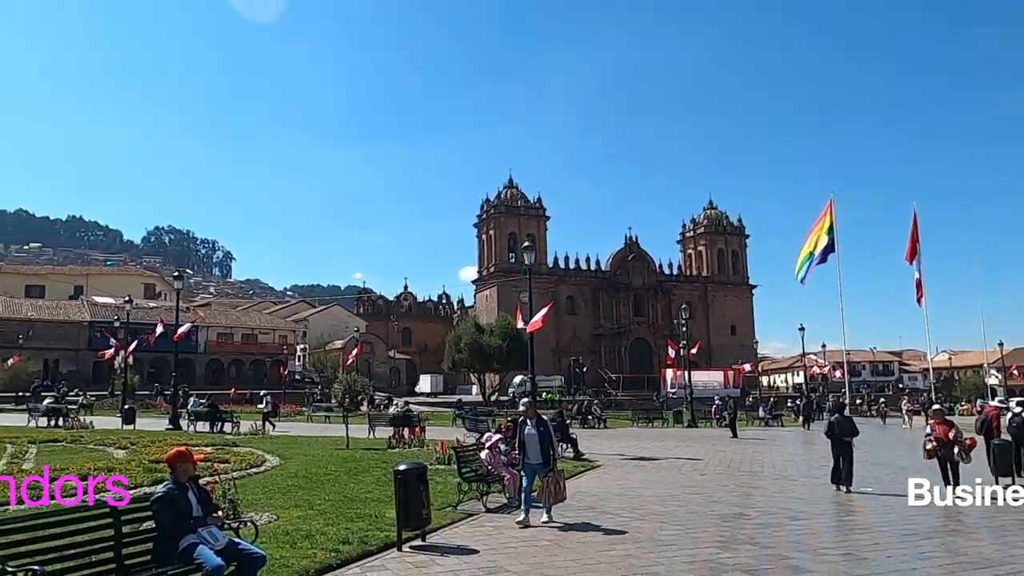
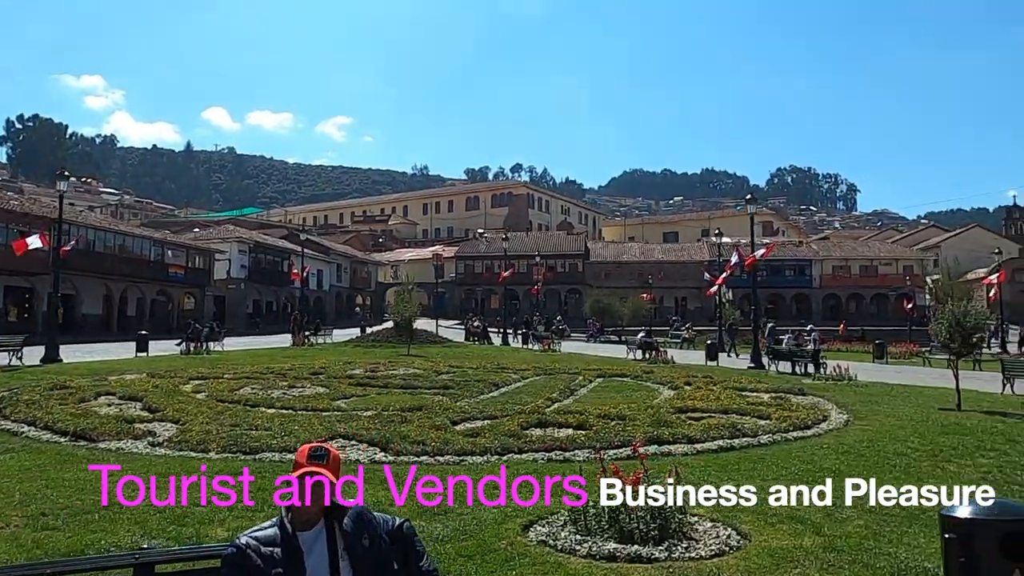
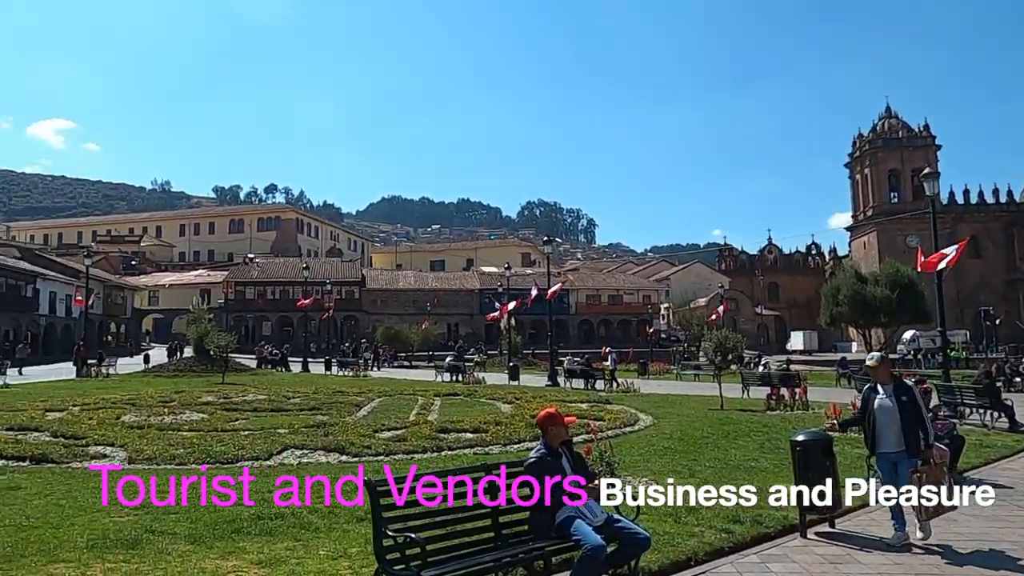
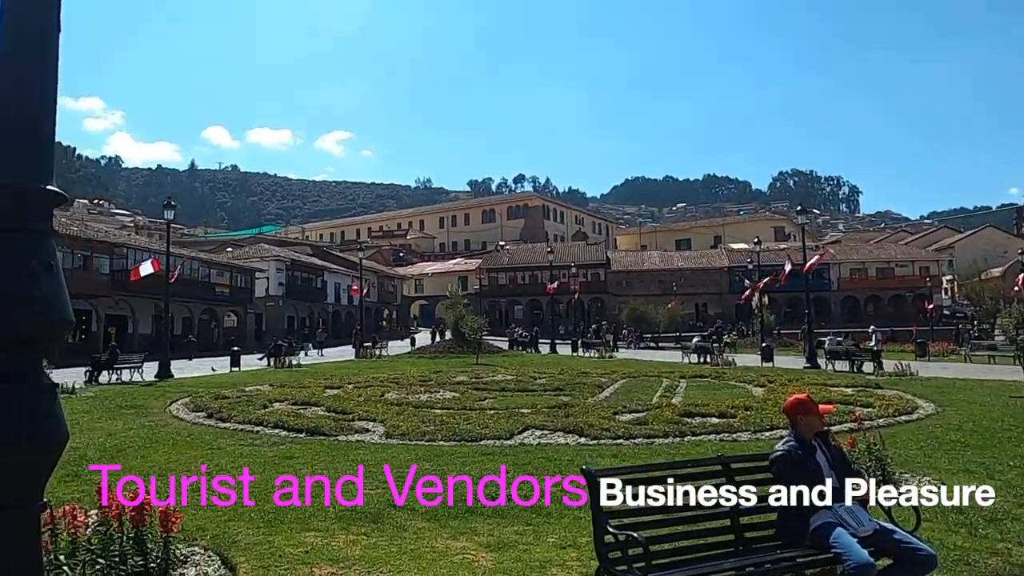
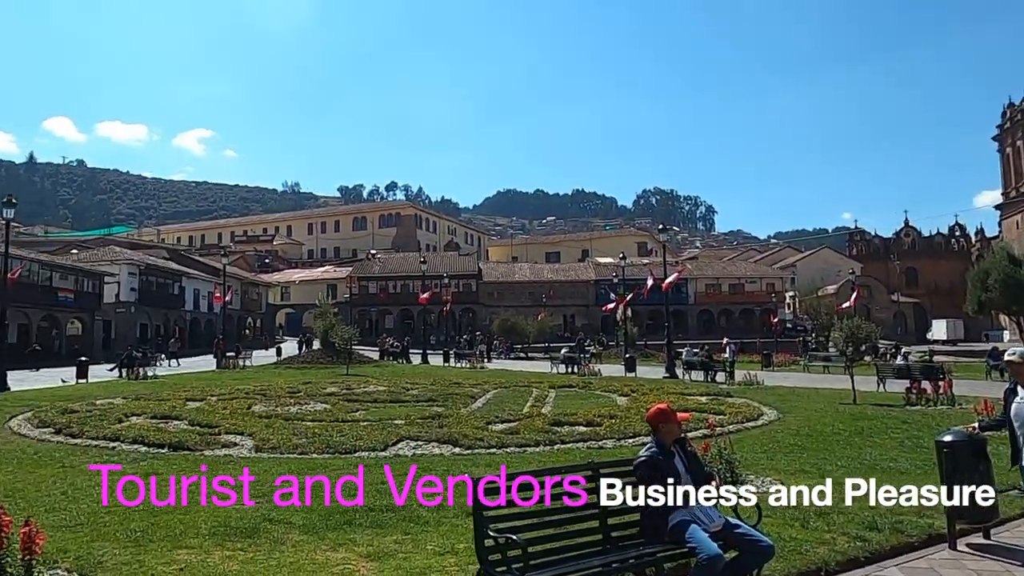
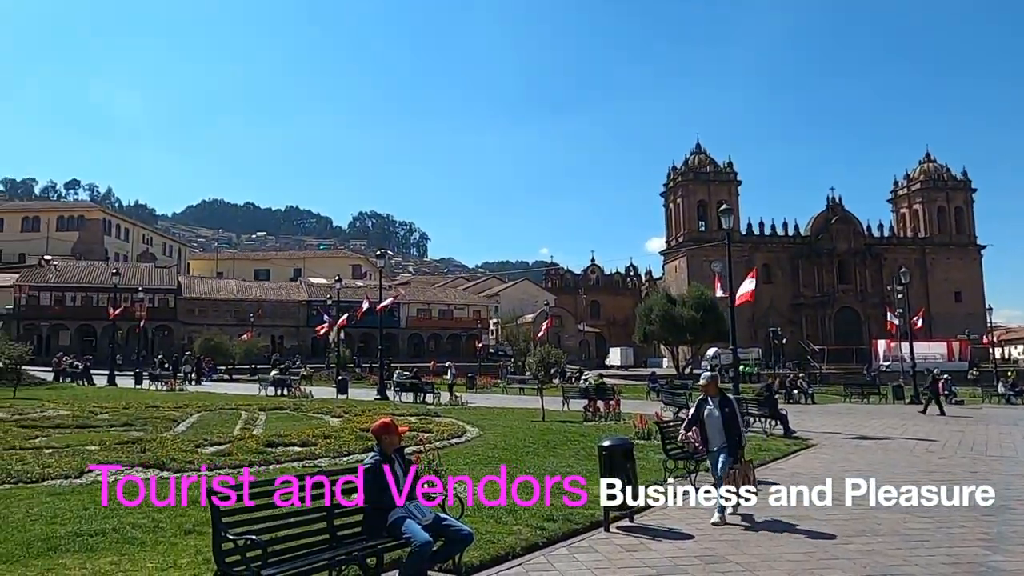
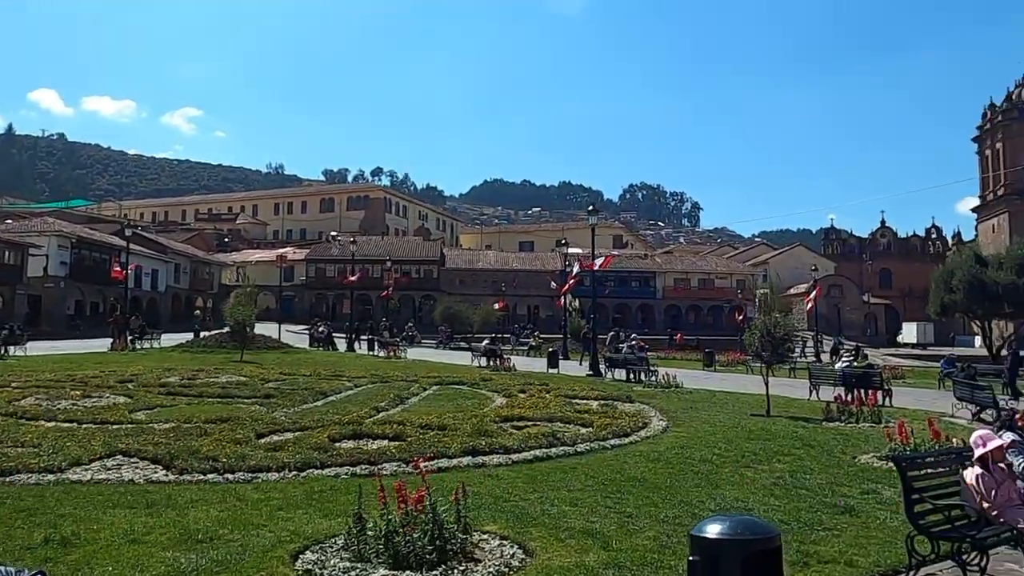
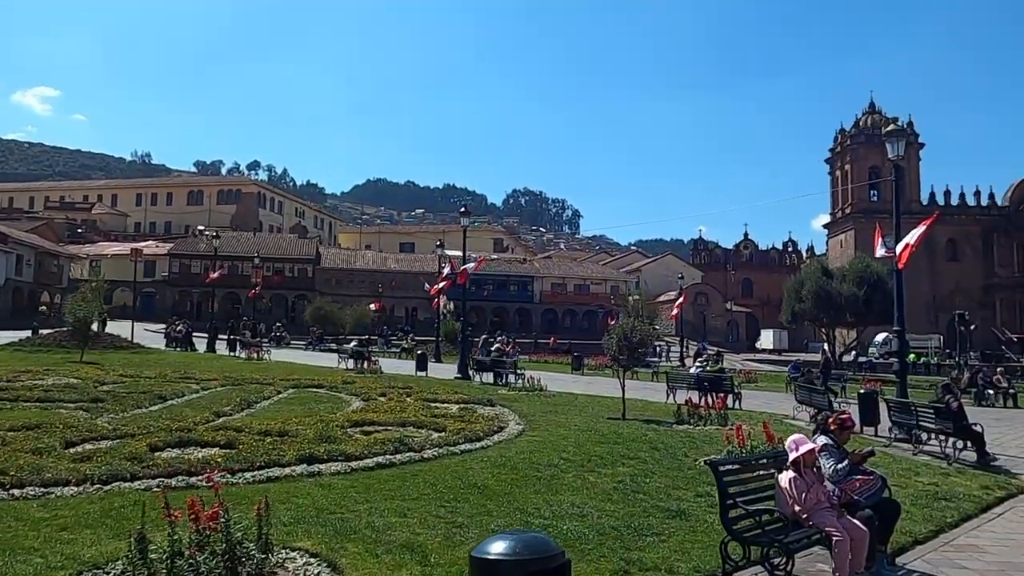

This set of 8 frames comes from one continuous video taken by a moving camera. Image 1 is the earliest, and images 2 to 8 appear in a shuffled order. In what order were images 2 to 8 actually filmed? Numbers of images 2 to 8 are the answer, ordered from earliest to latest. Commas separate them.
6, 3, 5, 4, 2, 7, 8
